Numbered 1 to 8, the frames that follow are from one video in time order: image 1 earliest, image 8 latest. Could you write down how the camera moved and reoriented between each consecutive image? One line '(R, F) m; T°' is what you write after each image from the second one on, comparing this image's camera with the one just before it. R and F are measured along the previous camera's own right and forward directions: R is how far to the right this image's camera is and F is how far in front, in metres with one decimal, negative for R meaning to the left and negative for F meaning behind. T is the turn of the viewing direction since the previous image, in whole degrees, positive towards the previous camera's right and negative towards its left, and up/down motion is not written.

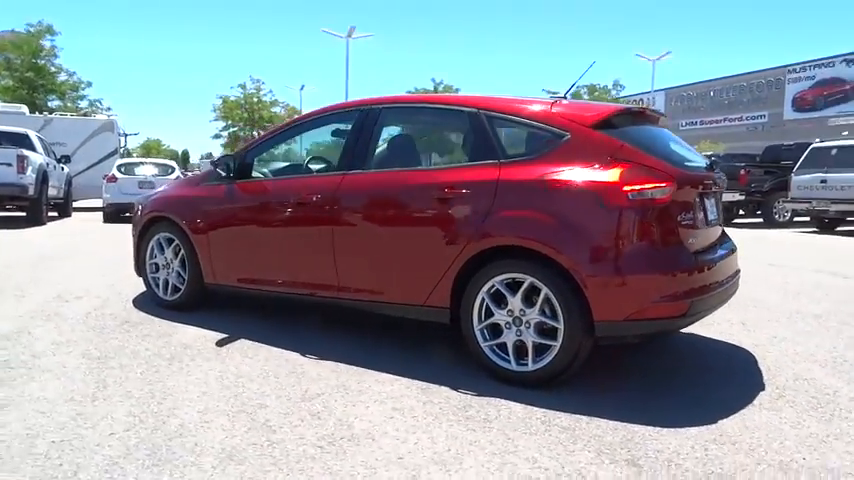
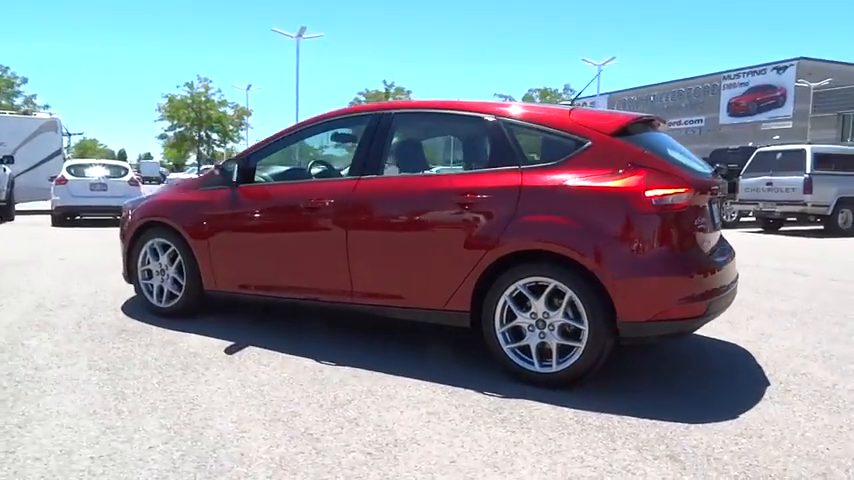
(-0.5, 0.0) m; +5°
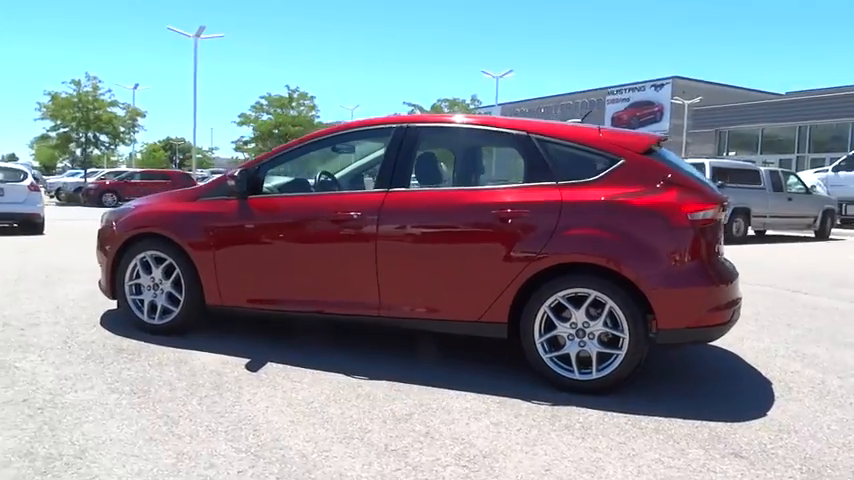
(-1.0, 0.0) m; +9°
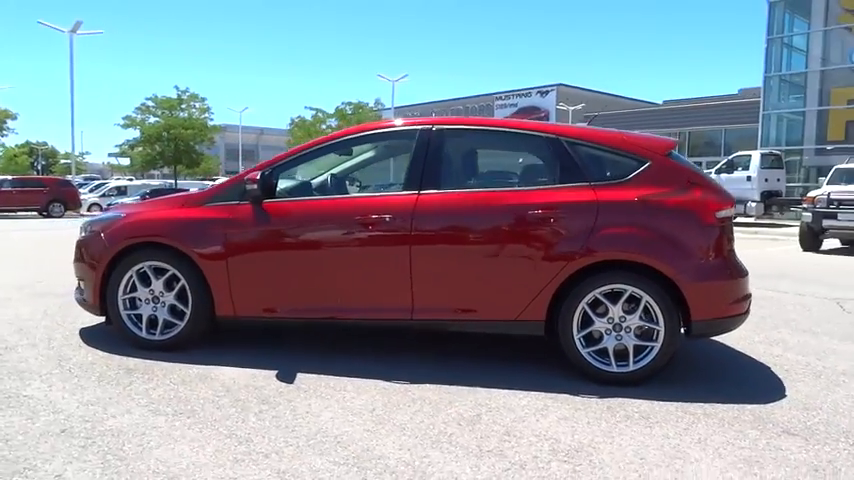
(-1.0, +0.1) m; +10°
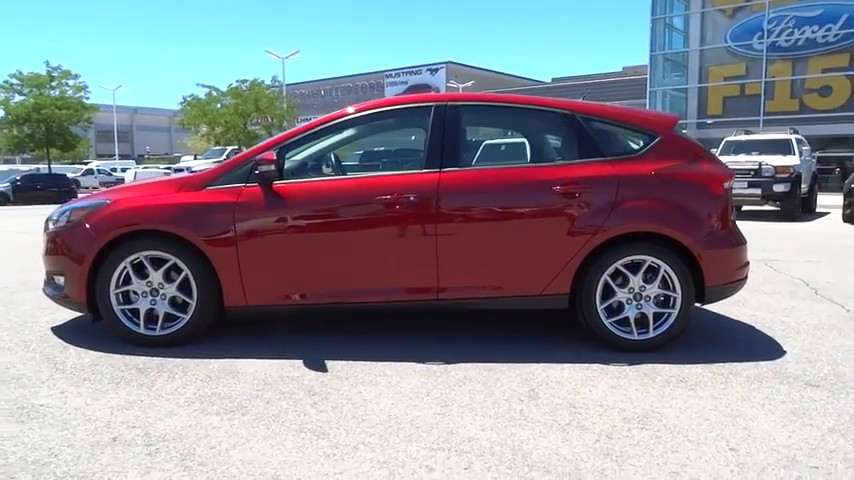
(-0.9, +0.2) m; +10°
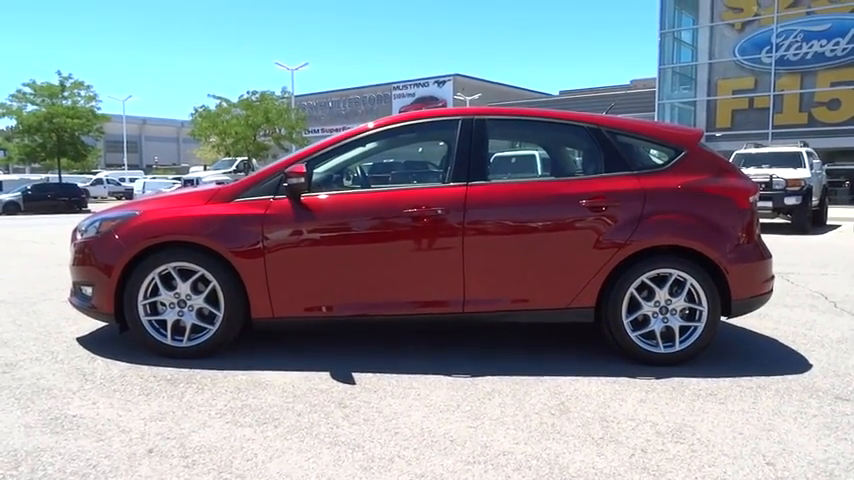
(-0.1, 0.0) m; 0°
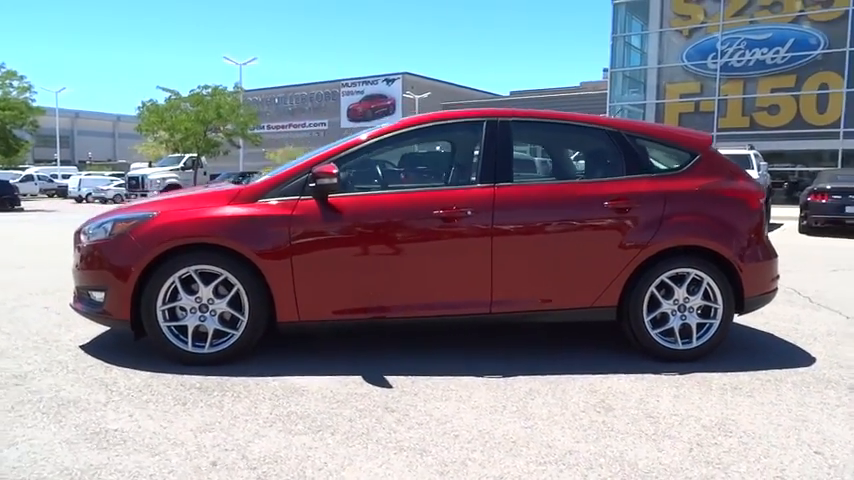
(-0.6, 0.0) m; +5°
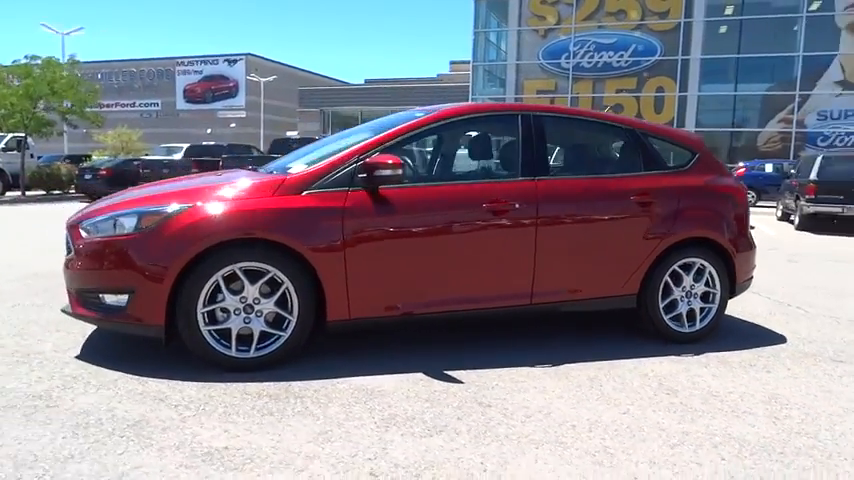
(-1.5, +0.2) m; +15°
